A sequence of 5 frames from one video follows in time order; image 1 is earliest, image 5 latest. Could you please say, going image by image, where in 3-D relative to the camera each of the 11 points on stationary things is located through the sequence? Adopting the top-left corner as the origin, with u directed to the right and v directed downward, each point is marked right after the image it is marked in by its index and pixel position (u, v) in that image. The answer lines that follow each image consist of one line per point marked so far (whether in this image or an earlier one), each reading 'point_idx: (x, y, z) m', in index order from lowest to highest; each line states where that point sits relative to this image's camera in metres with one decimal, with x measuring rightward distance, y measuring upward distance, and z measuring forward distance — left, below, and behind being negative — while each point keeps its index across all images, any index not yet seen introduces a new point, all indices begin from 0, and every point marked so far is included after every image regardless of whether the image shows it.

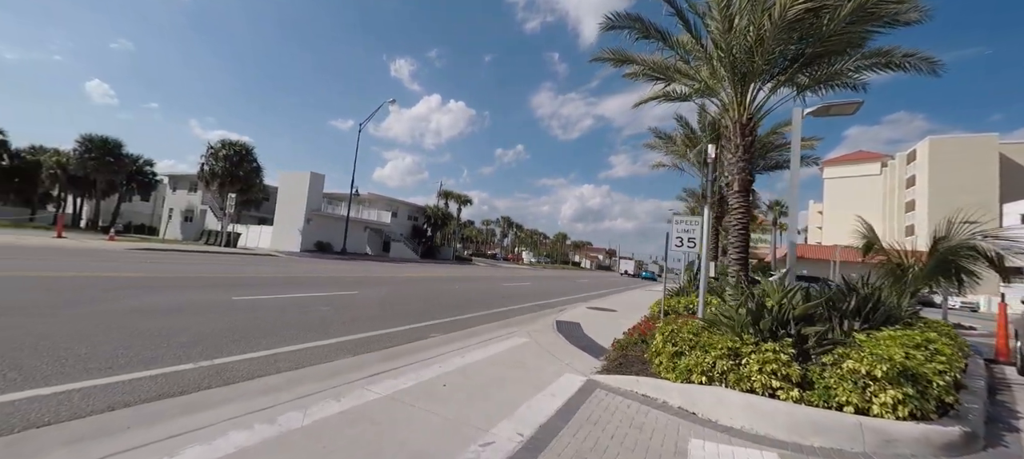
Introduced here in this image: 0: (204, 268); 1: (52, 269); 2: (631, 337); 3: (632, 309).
0: (-12.2, -1.5, +15.1) m
1: (-12.3, -1.1, +10.2) m
2: (+2.4, -2.2, +7.7) m
3: (+5.2, -3.4, +16.7) m
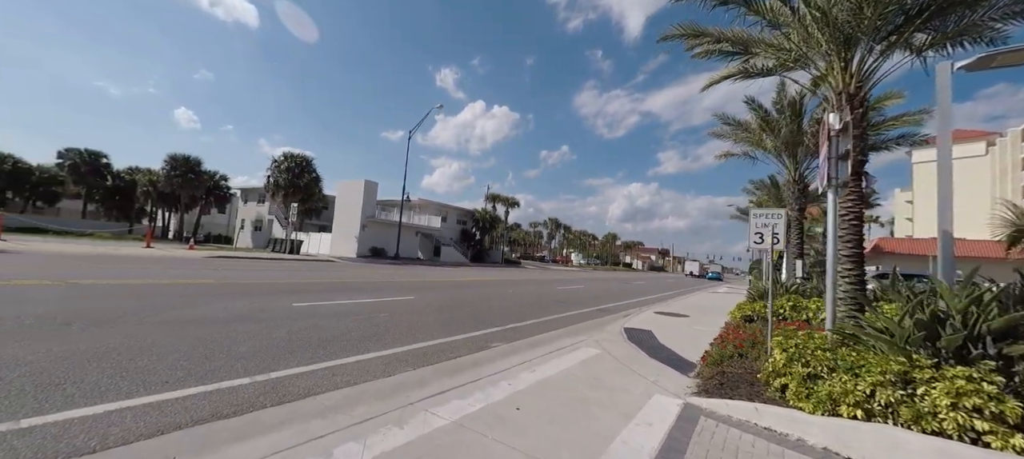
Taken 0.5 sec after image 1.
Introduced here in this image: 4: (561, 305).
0: (-9.9, -1.8, +15.7) m
1: (-10.7, -1.4, +10.8) m
2: (+3.6, -2.1, +6.5) m
3: (+7.6, -3.3, +15.2) m
4: (+1.8, -2.8, +14.0) m
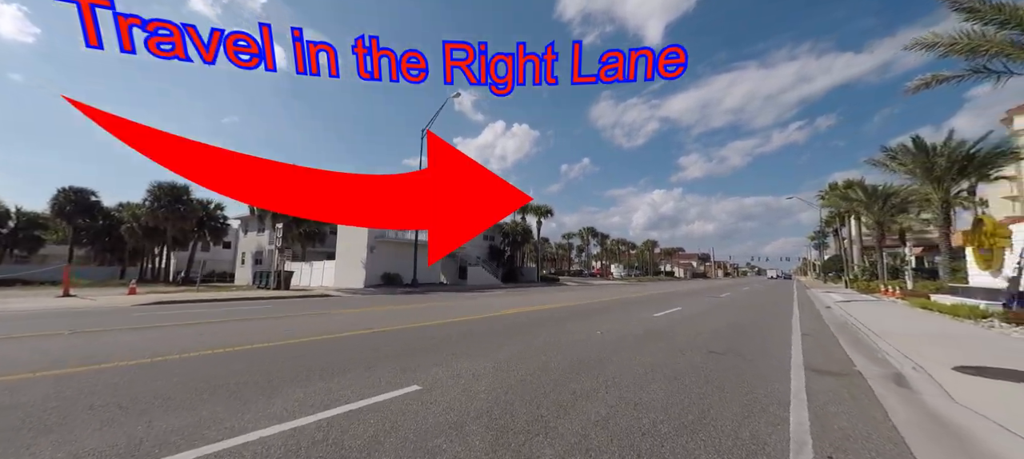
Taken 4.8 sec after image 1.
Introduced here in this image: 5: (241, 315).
0: (-7.9, -2.5, +9.3) m
1: (-8.9, -1.8, +4.5) m
2: (+5.1, -1.3, -0.6) m
3: (+9.7, -2.5, +7.7) m
4: (+3.8, -2.4, +6.9) m
5: (-9.4, -2.8, +13.0) m
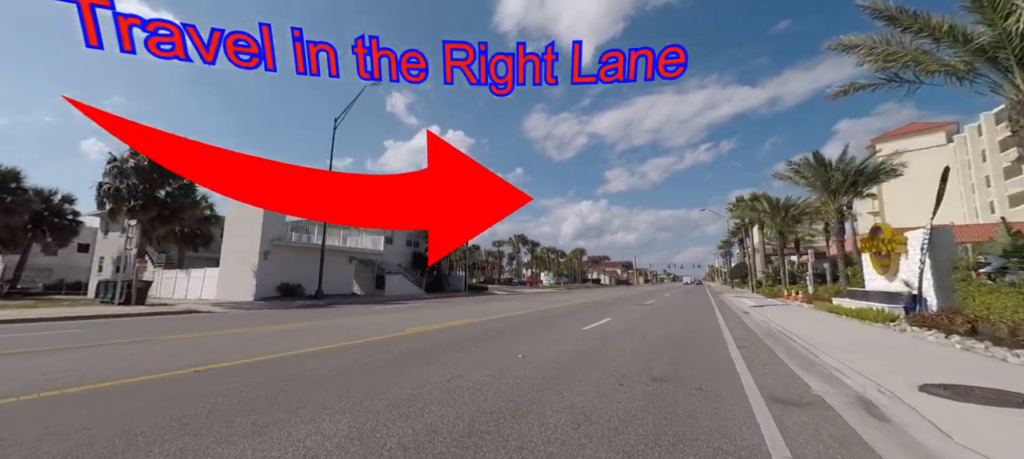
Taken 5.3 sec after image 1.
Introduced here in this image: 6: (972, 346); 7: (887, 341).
0: (-9.7, -2.3, +5.7) m
1: (-9.9, -1.6, +0.9) m
2: (+4.8, -1.1, -1.7) m
3: (+7.9, -2.6, +7.2) m
4: (+2.3, -2.3, +5.4) m
5: (-11.8, -2.7, +9.1) m
6: (+9.6, -2.4, +8.0) m
7: (+9.3, -2.8, +9.4) m
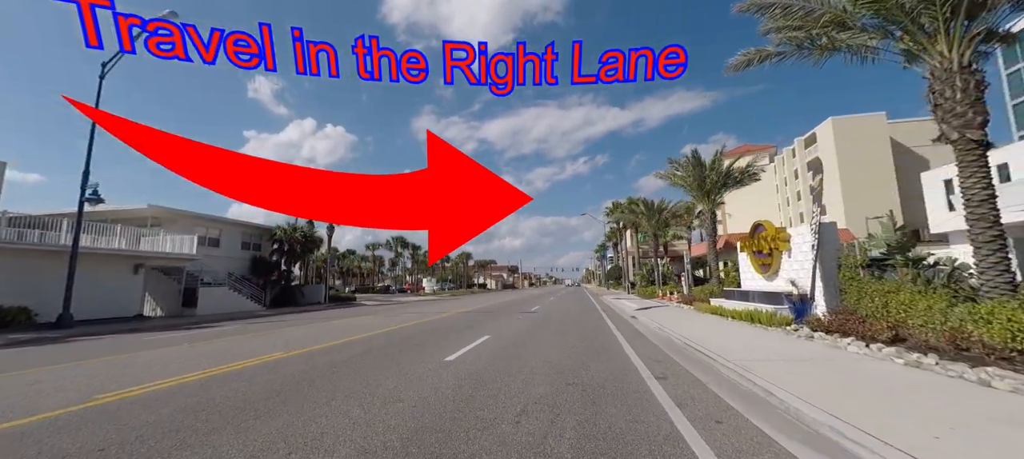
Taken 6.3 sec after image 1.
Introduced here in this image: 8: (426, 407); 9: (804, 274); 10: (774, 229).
0: (-11.0, -1.8, -1.1) m
1: (-9.8, -1.0, -5.8) m
2: (+5.0, -0.6, -4.2) m
3: (+5.3, -2.3, +5.3) m
4: (+0.5, -2.0, +1.9) m
5: (-14.1, -2.2, +1.5) m
6: (+6.8, -2.2, +6.5) m
7: (+6.1, -2.5, +7.8) m
8: (-1.1, -2.4, +4.7) m
9: (+9.1, -1.4, +12.0) m
10: (+9.3, 0.0, +13.6) m
